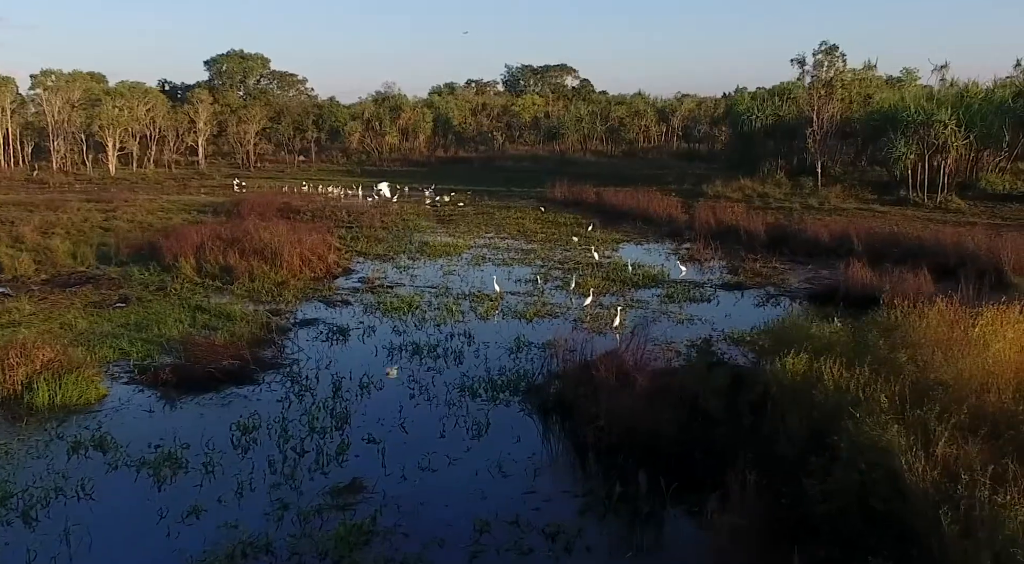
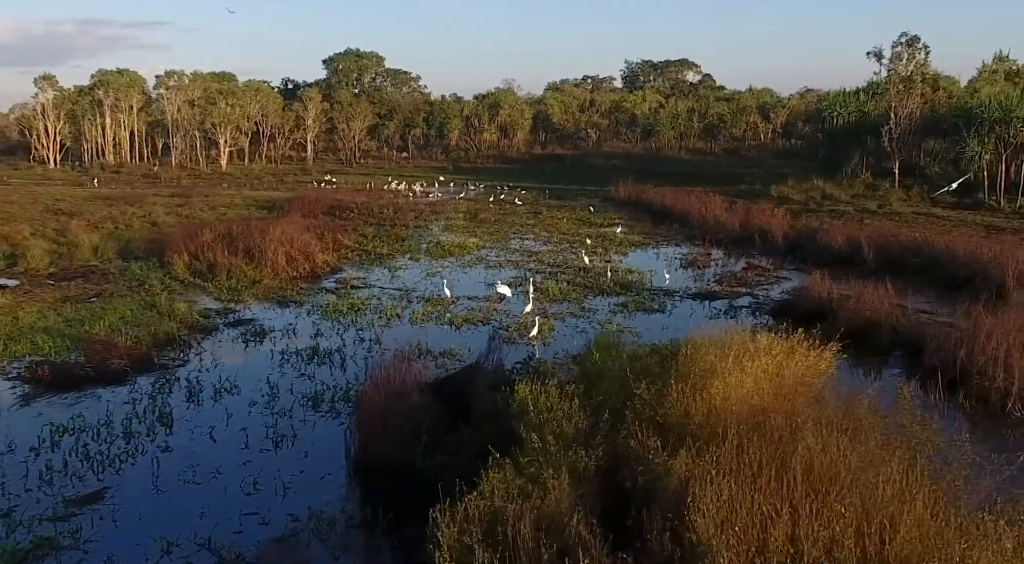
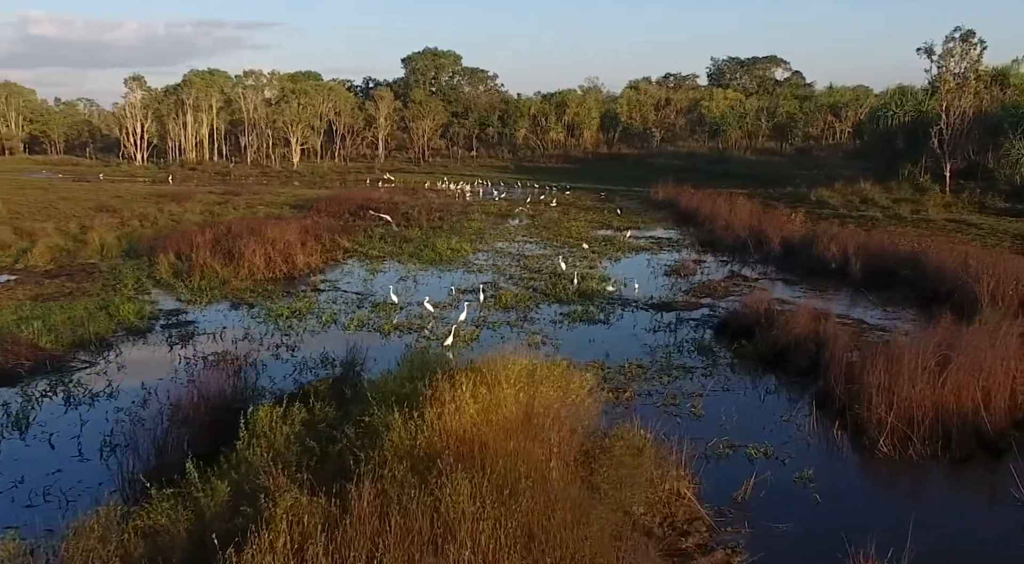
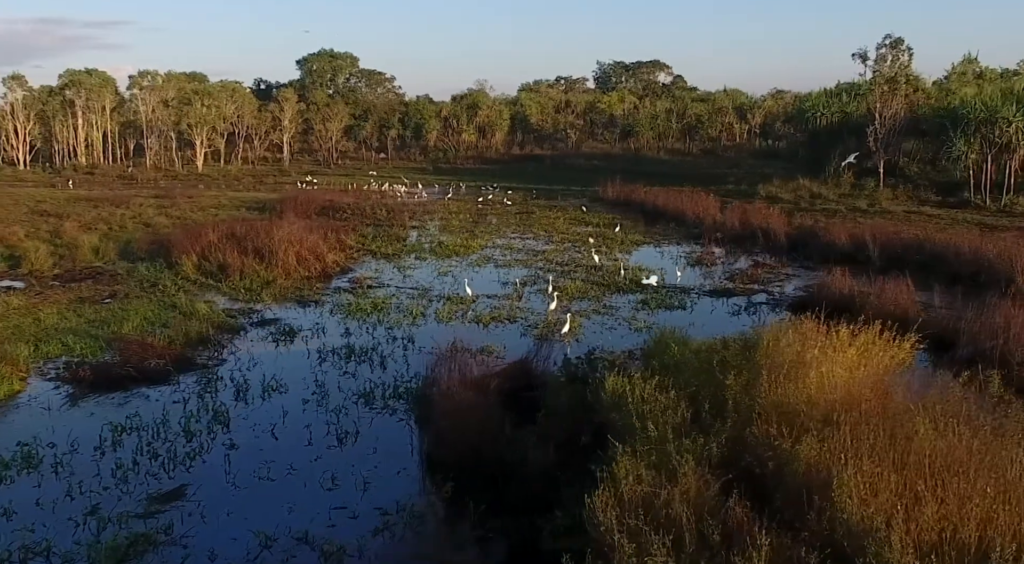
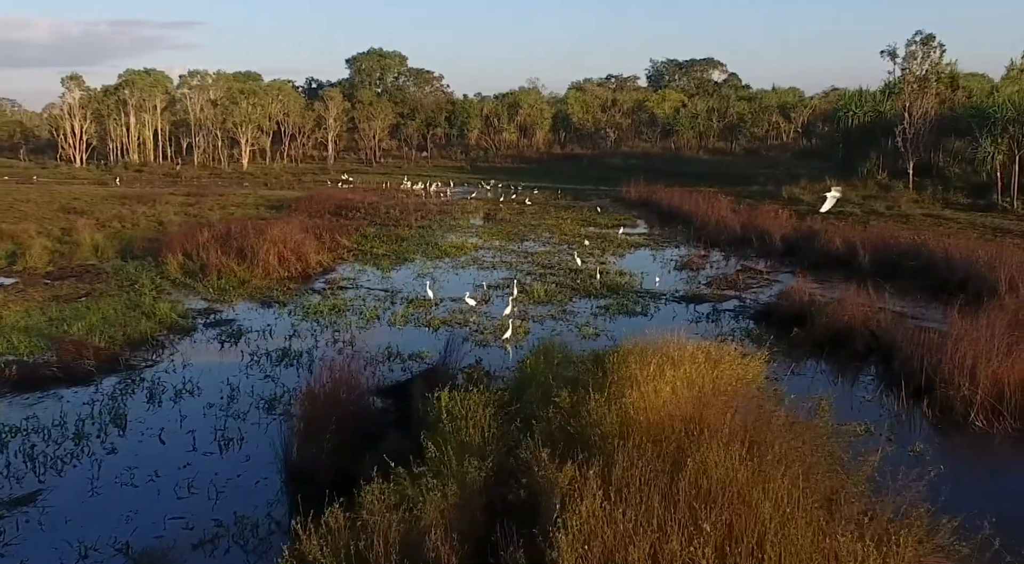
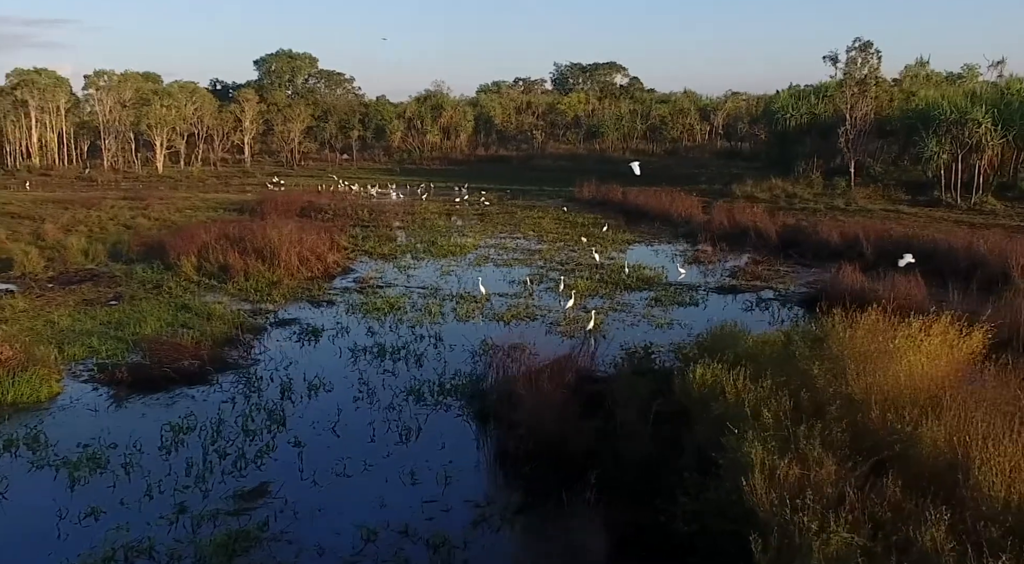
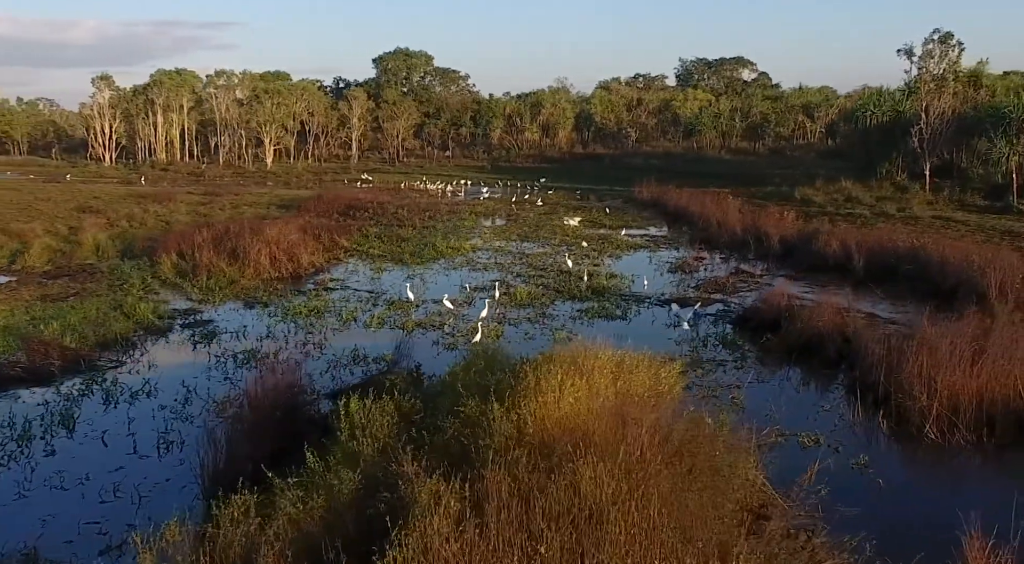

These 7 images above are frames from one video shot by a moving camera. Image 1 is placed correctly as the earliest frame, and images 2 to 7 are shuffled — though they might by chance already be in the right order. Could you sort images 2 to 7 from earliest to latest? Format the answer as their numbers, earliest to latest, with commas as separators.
6, 4, 2, 5, 7, 3
